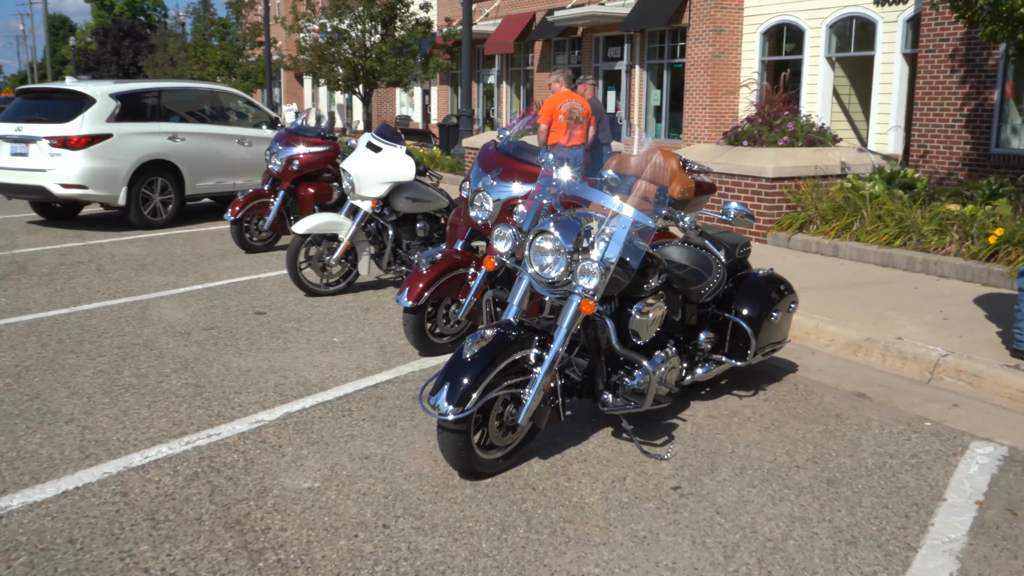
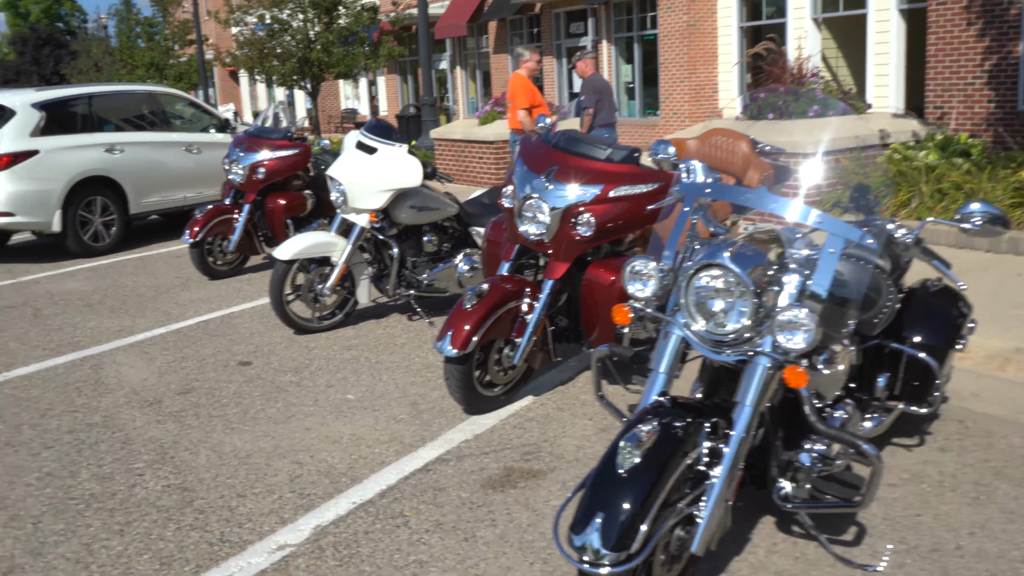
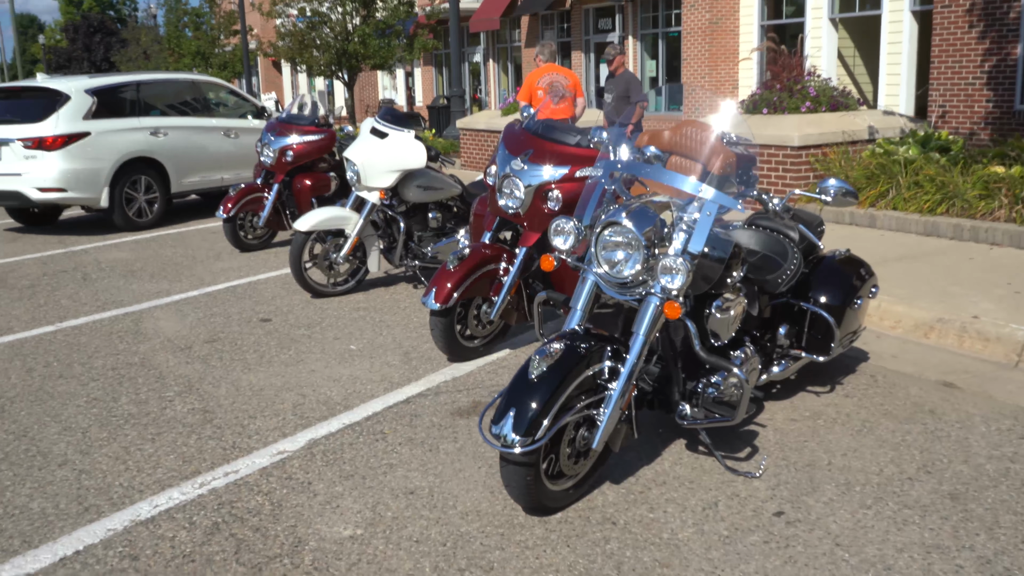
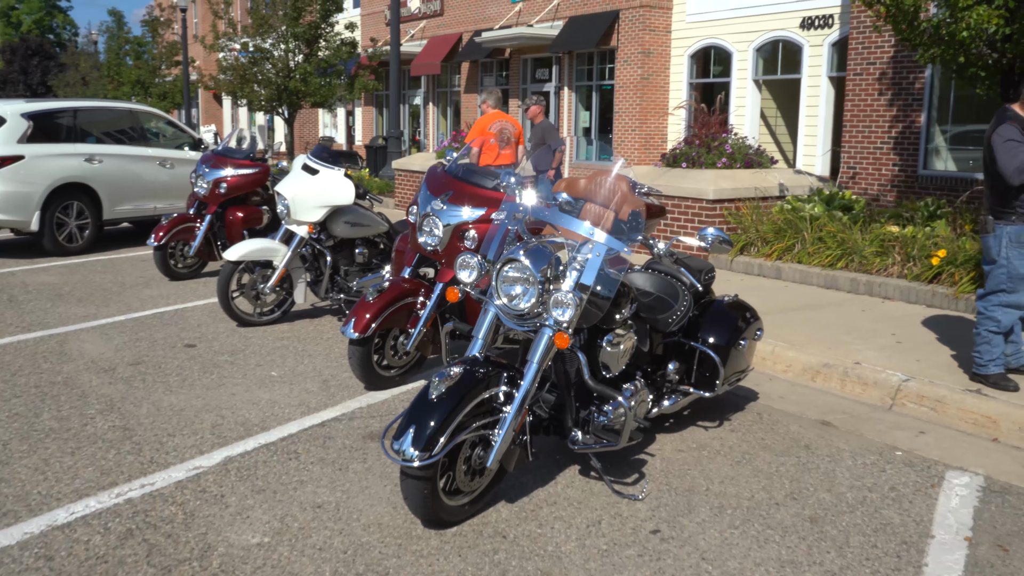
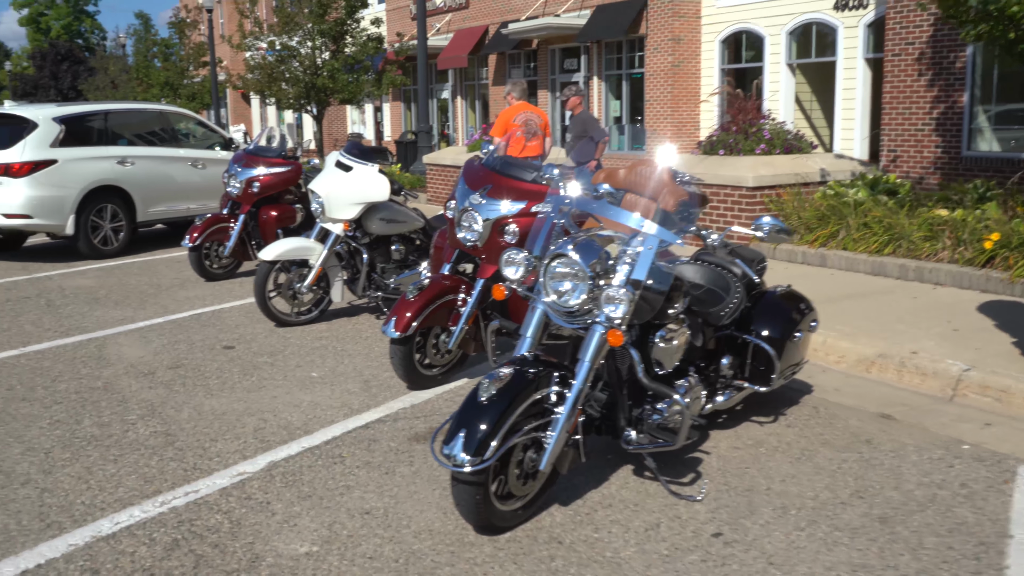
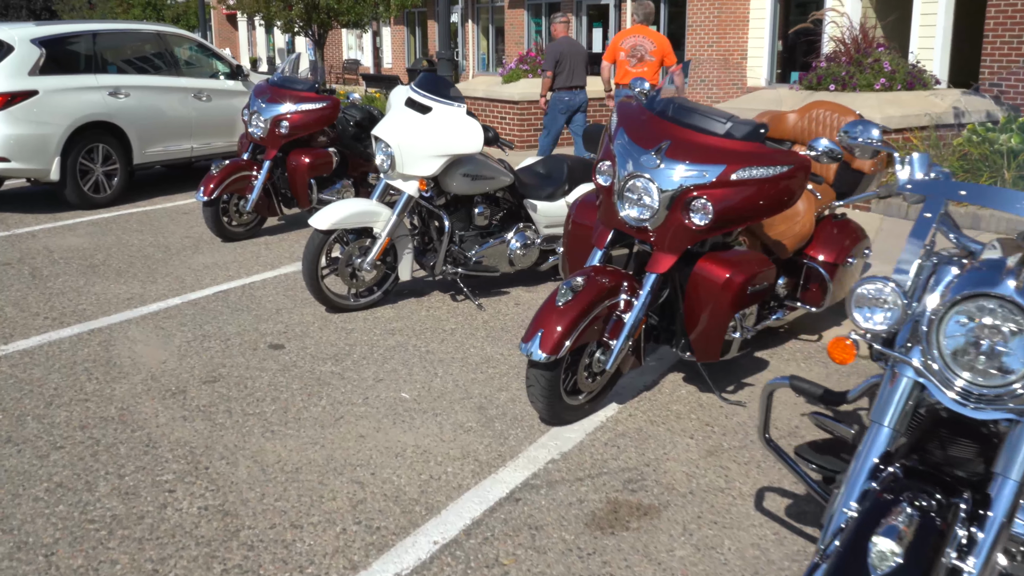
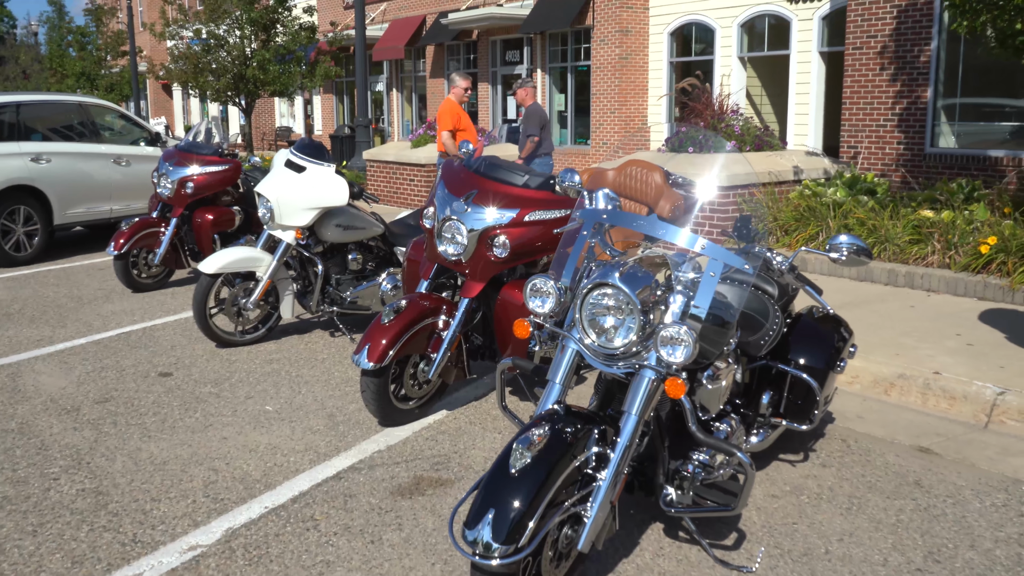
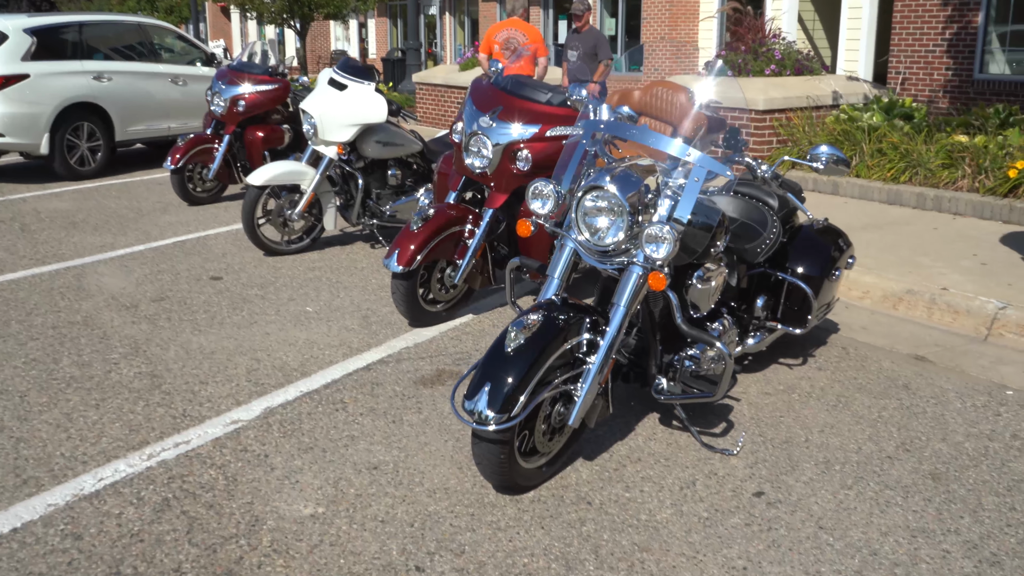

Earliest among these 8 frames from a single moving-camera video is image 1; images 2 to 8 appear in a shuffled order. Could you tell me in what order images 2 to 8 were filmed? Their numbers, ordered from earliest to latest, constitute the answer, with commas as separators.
4, 5, 3, 8, 7, 2, 6
